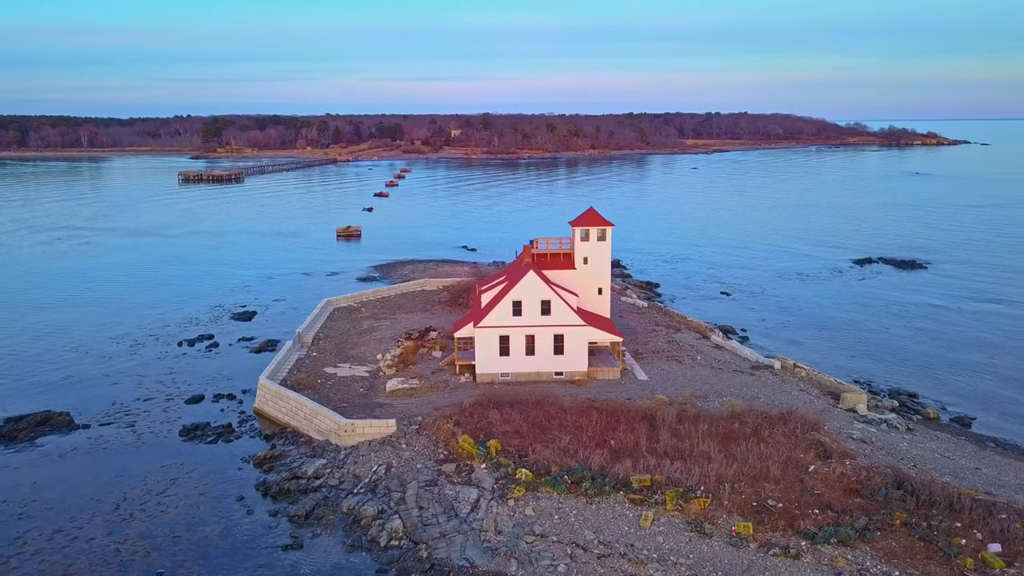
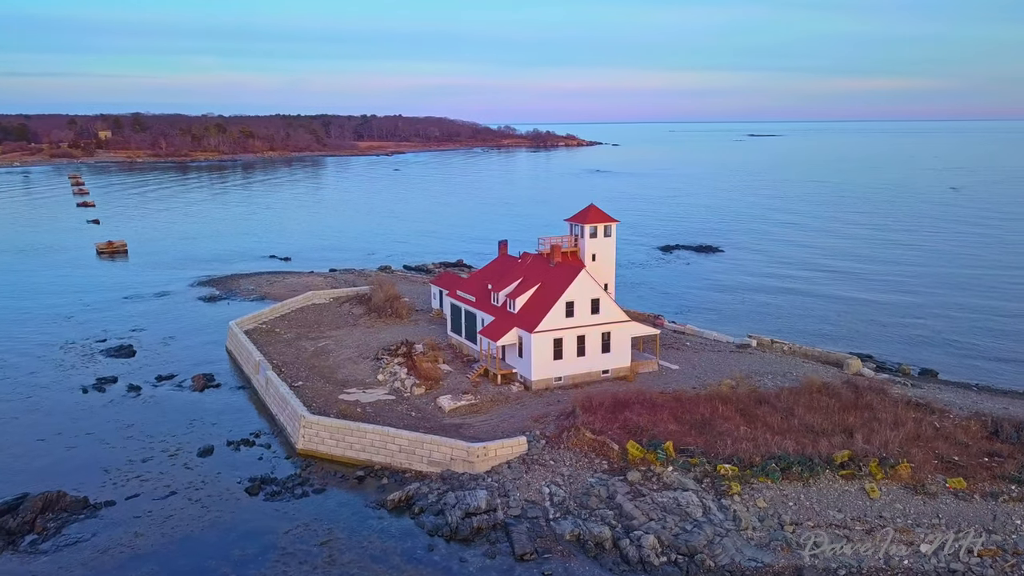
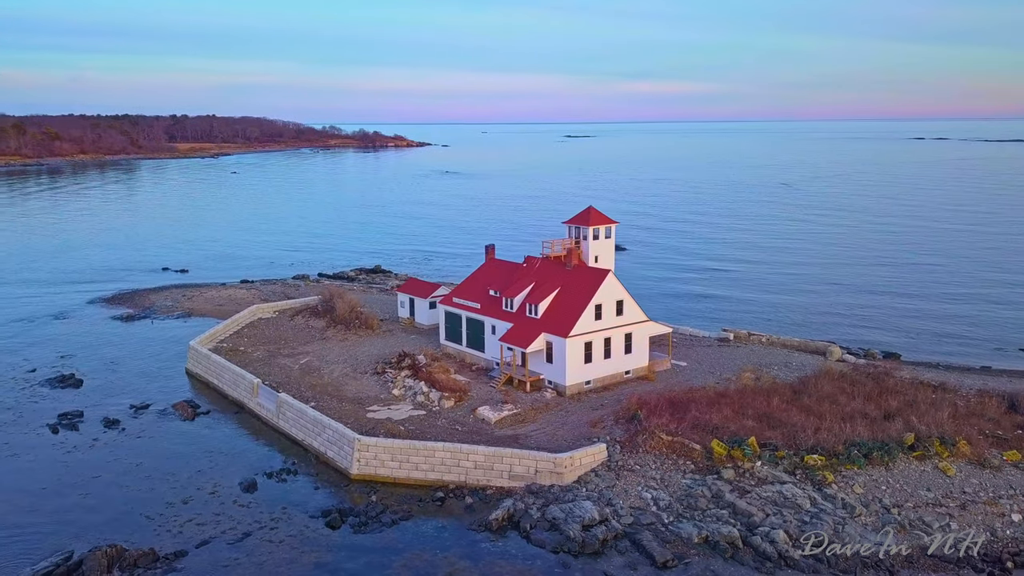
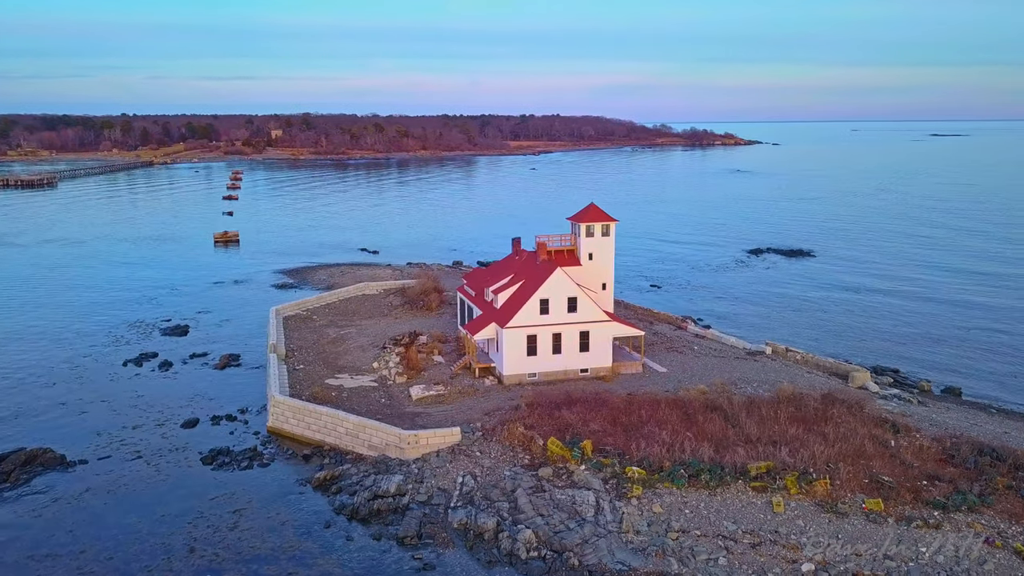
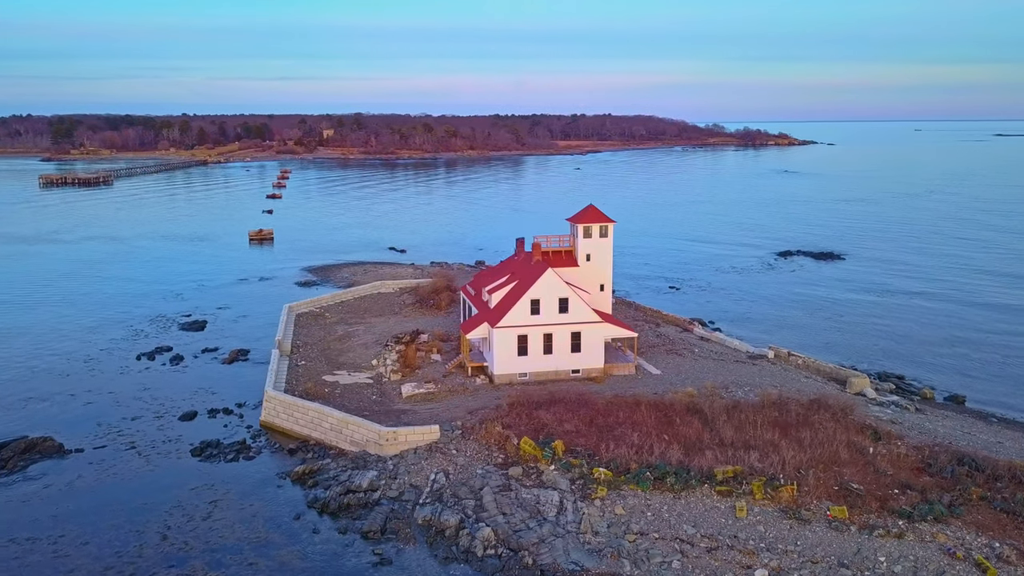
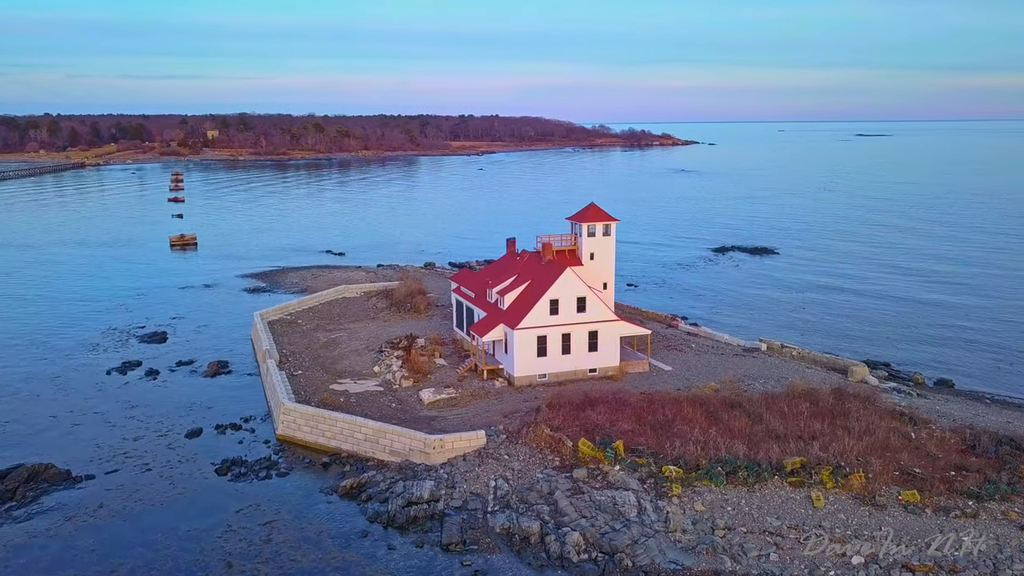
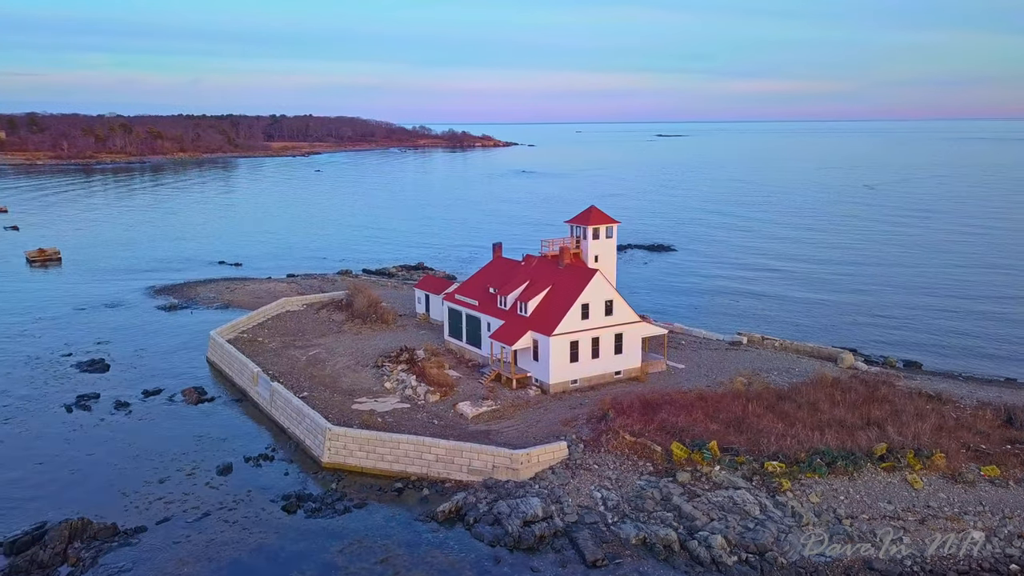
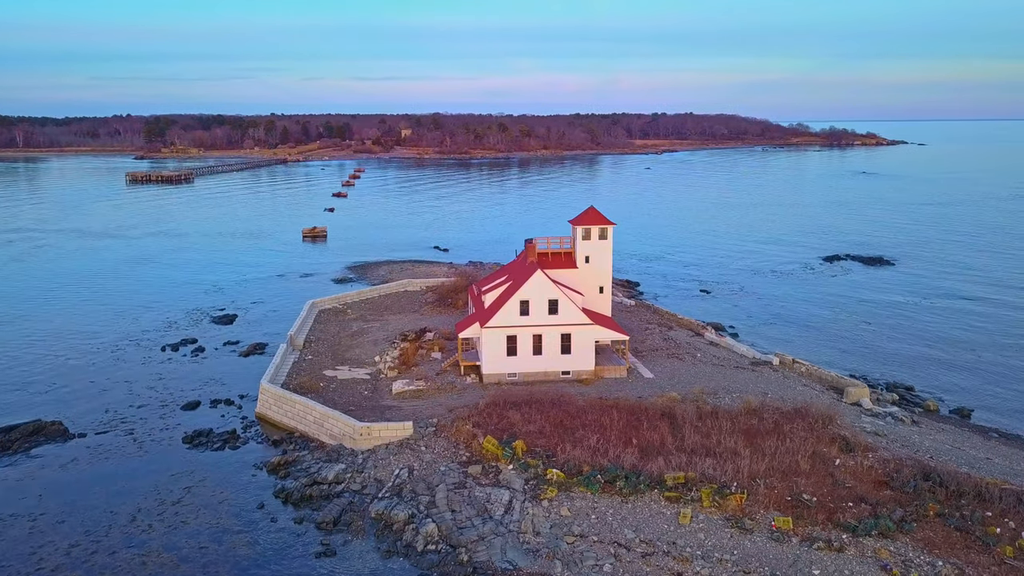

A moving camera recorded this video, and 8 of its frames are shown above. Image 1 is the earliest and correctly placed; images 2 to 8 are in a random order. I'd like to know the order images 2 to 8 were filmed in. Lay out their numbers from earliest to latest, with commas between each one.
8, 5, 4, 6, 2, 7, 3
